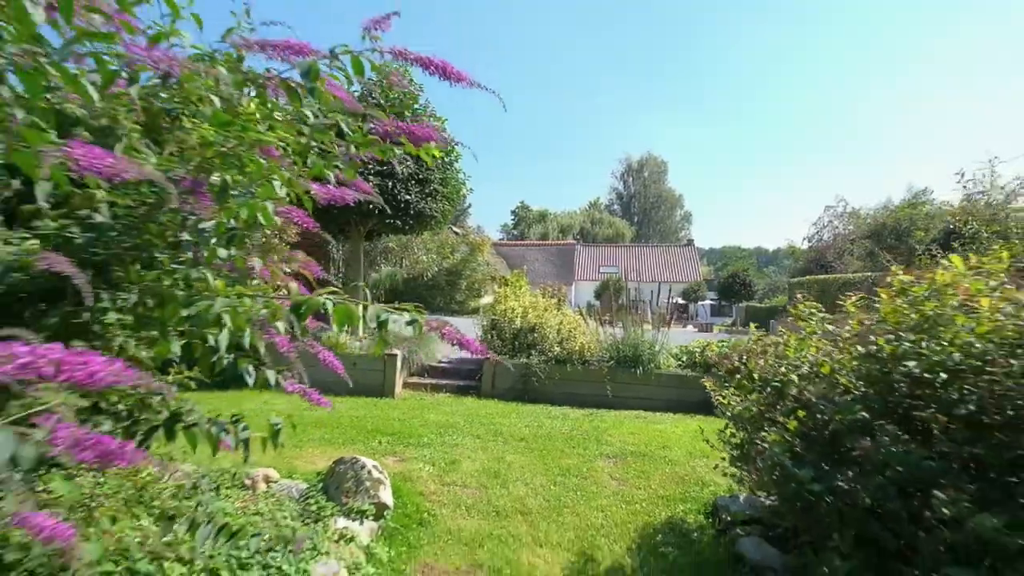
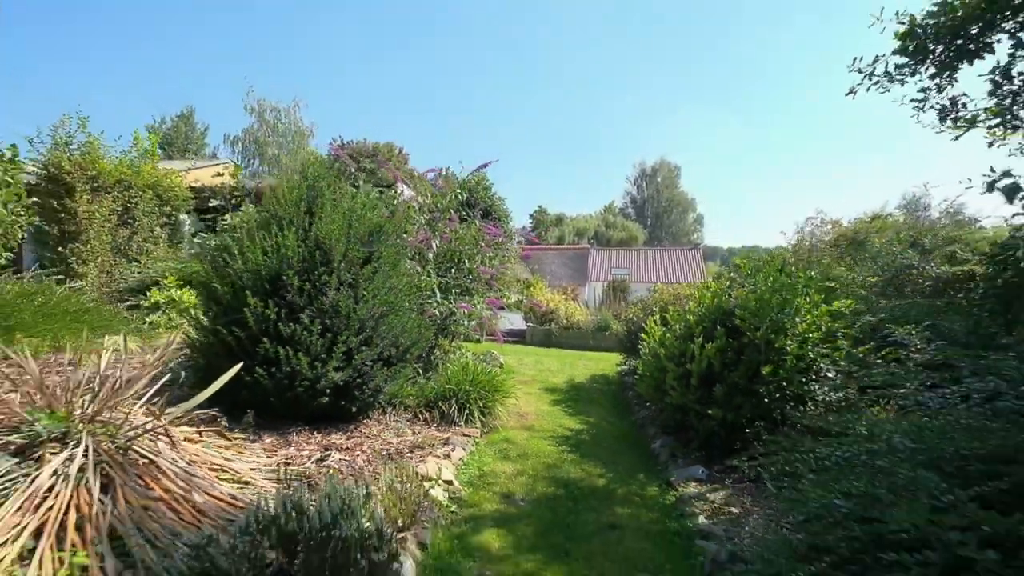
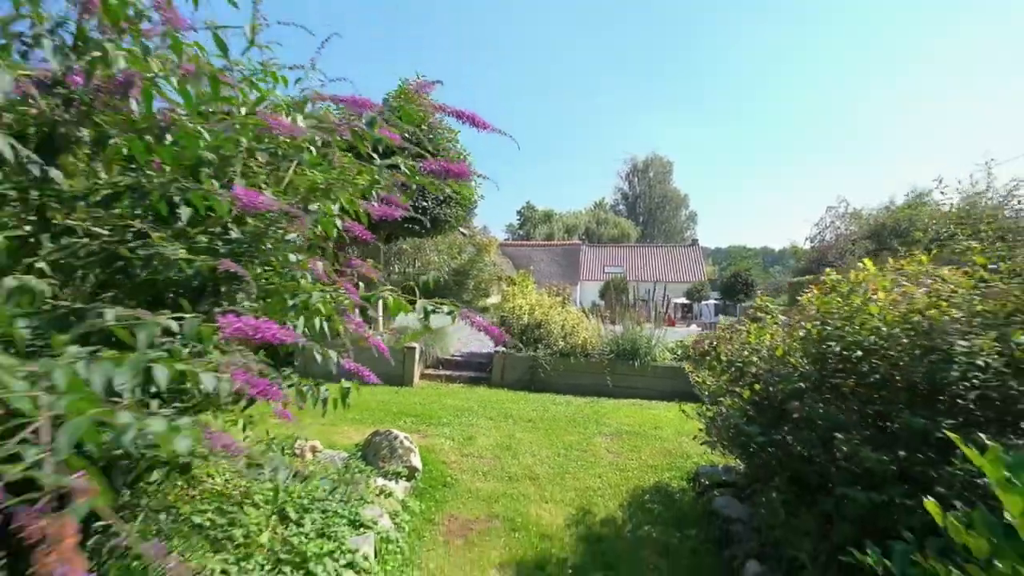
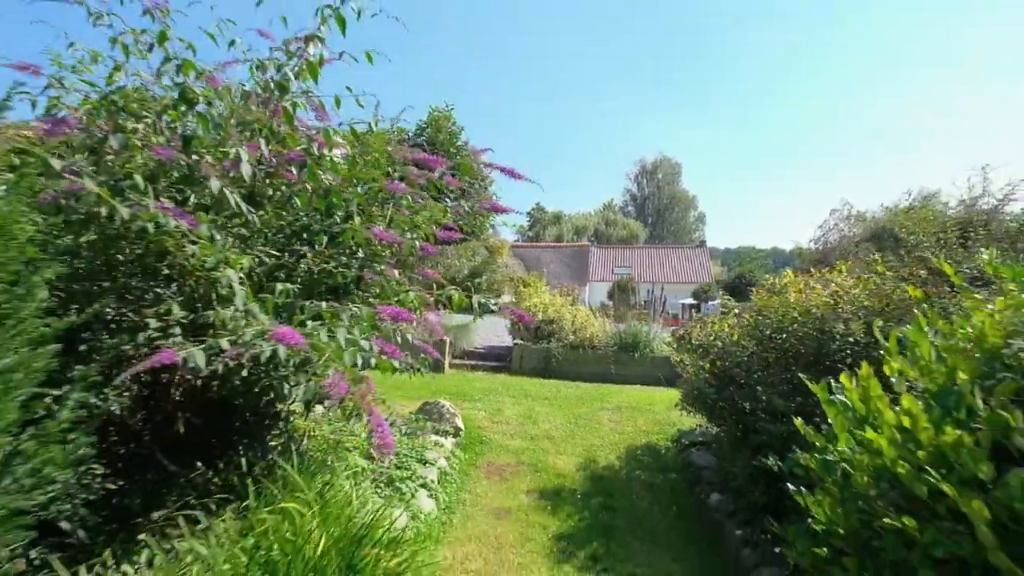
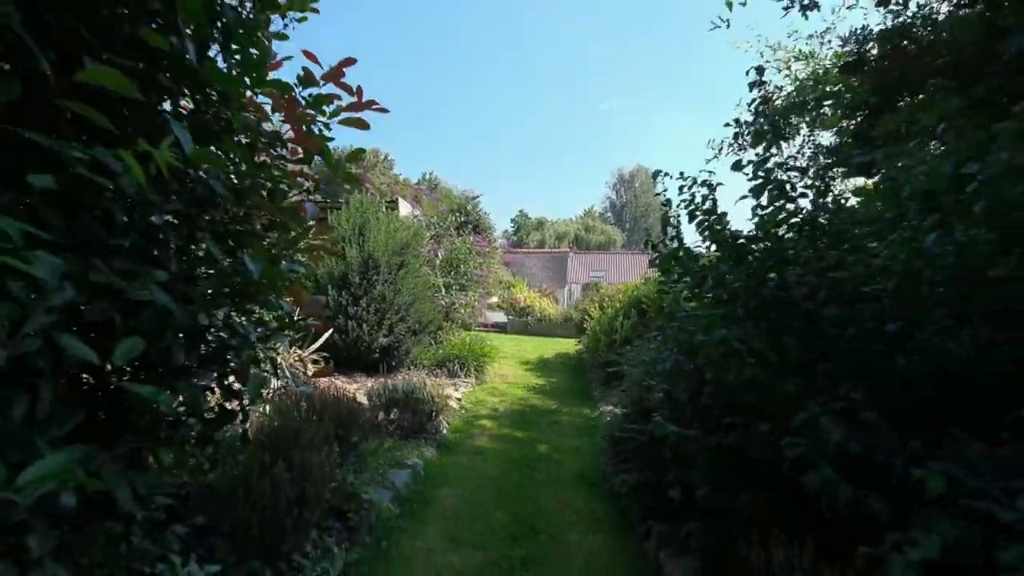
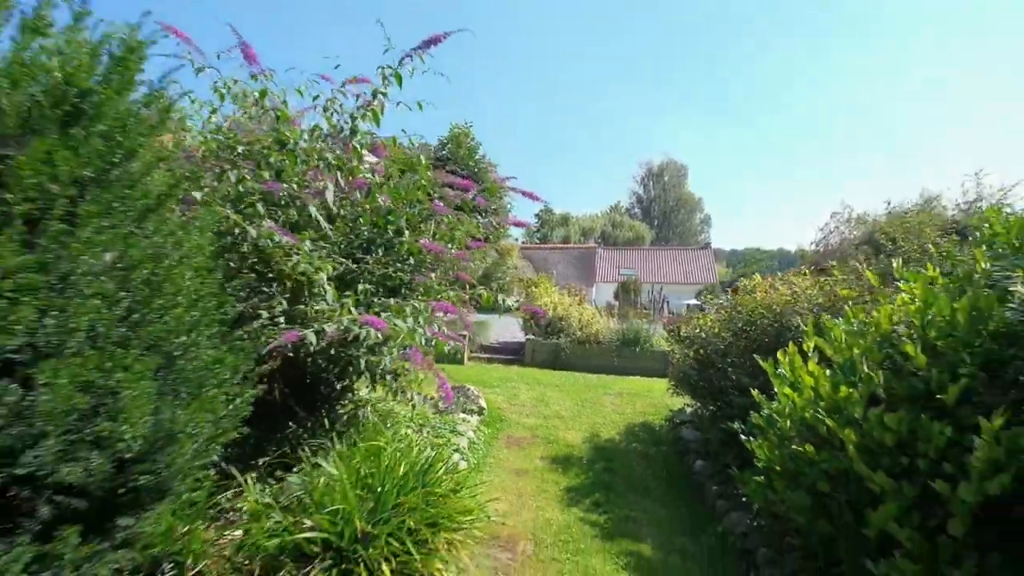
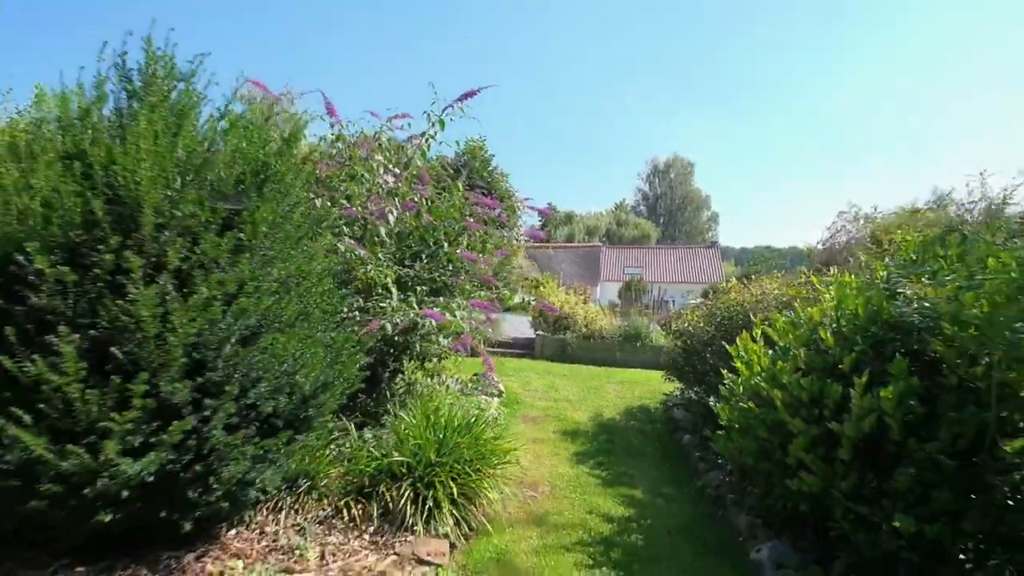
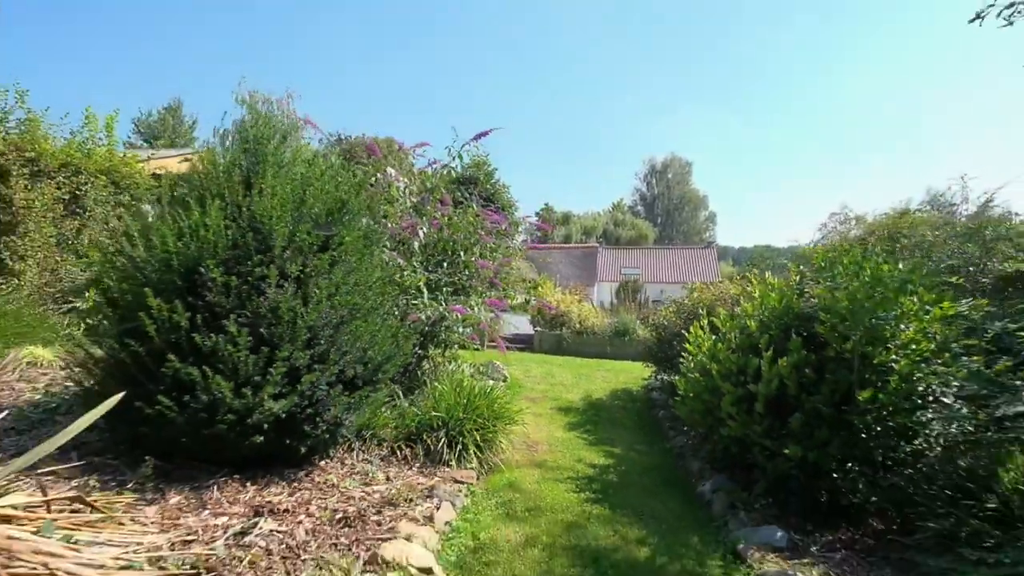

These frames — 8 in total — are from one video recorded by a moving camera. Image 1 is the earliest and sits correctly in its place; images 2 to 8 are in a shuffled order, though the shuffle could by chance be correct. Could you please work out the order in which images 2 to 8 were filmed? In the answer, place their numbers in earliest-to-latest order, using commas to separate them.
3, 4, 6, 7, 8, 2, 5
